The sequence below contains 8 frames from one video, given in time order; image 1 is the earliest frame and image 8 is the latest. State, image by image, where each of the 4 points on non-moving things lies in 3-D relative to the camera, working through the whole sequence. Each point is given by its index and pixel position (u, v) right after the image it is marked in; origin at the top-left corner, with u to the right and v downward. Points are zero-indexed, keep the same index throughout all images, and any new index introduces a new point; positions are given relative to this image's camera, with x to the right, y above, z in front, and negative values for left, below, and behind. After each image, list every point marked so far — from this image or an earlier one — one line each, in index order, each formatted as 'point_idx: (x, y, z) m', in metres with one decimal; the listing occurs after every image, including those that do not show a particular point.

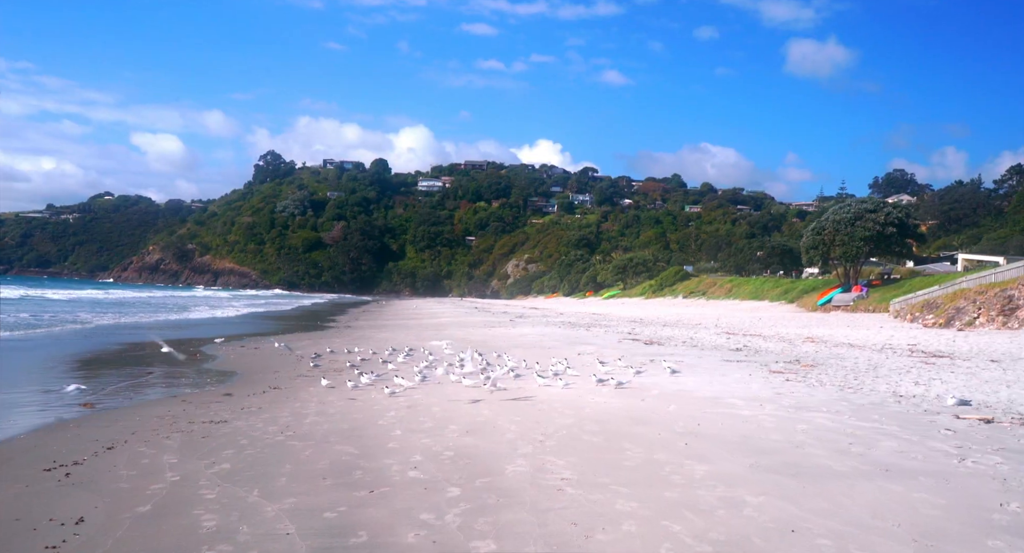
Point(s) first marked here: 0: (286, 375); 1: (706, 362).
0: (-4.2, -1.8, +15.7) m
1: (+3.5, -1.5, +15.4) m
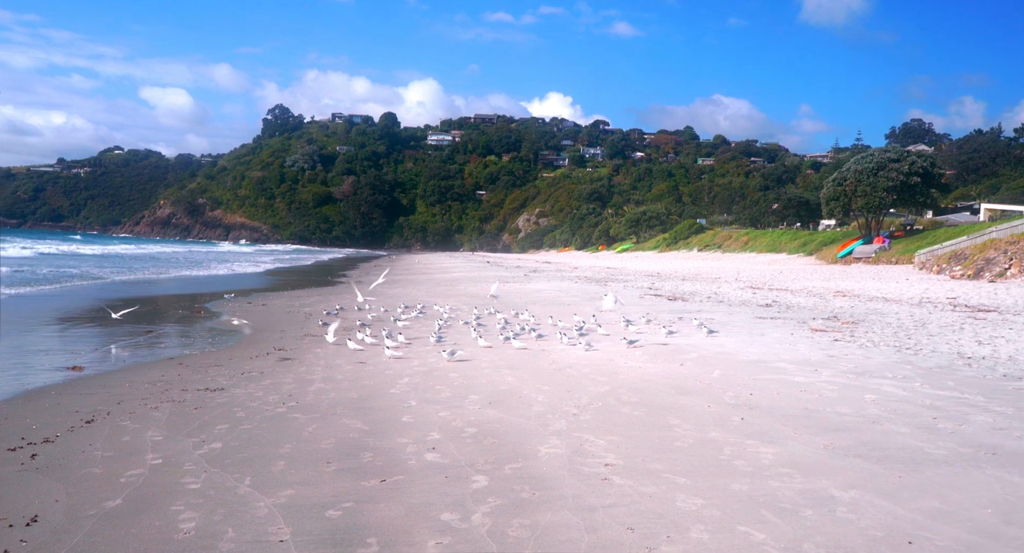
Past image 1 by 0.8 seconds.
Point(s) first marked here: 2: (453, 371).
0: (-3.9, -1.1, +14.8) m
1: (+3.8, -0.7, +14.4) m
2: (-0.7, -1.1, +9.7) m
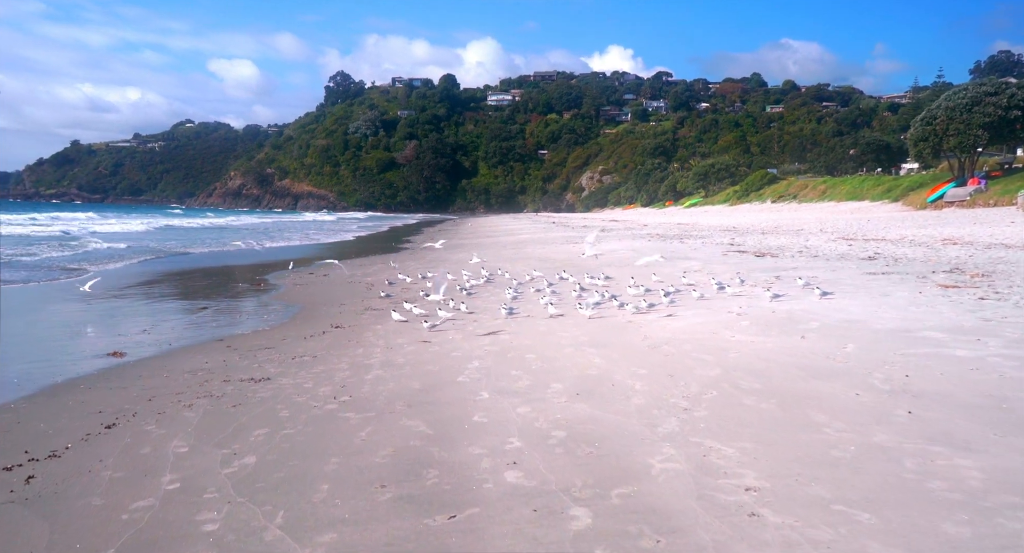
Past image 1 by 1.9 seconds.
0: (-2.6, -0.6, +13.7) m
1: (+5.0, 0.0, +12.8) m
2: (+0.2, -0.7, +8.4) m
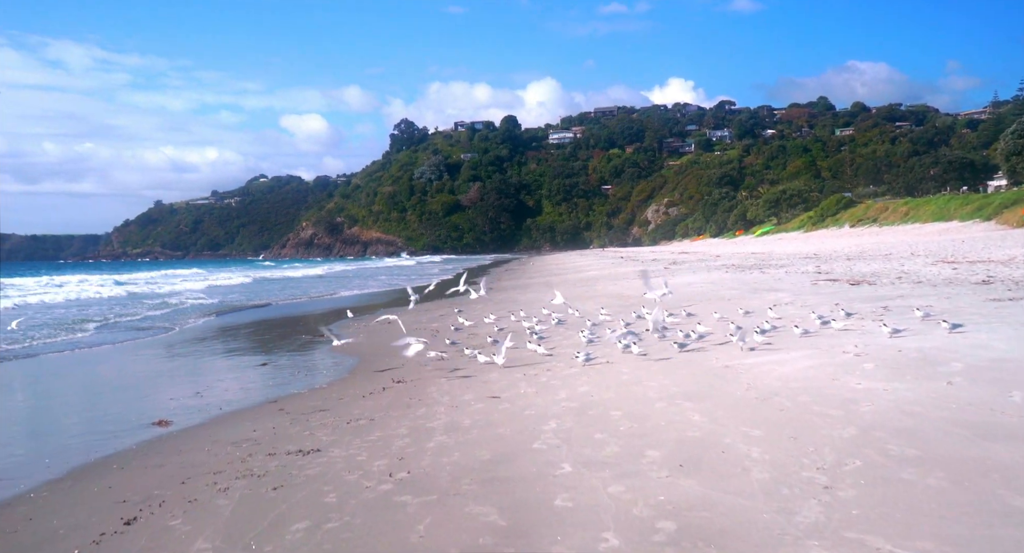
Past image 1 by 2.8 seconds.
0: (-1.5, -1.3, +12.8) m
1: (+6.0, -0.4, +11.3) m
2: (+0.9, -1.1, +7.3) m
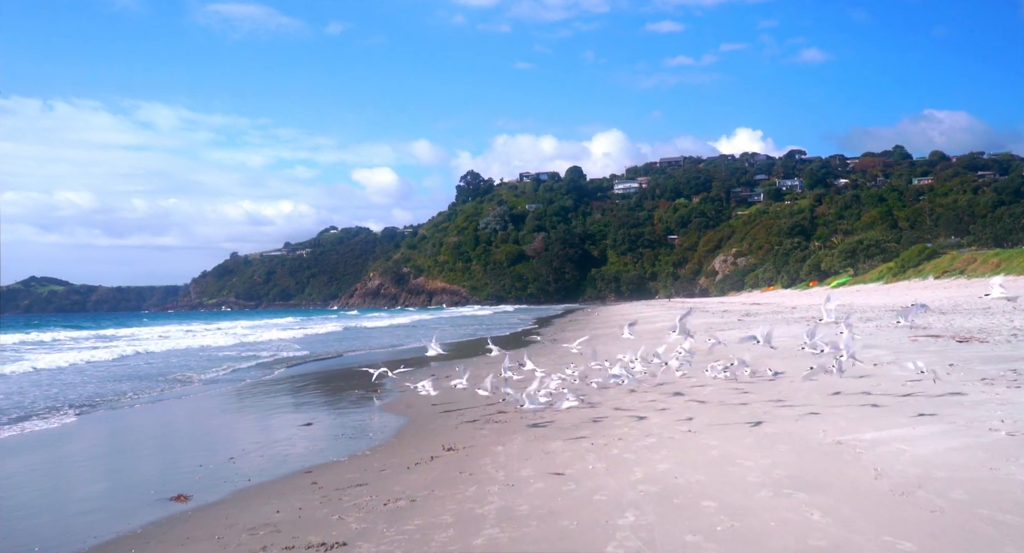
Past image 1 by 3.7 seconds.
0: (-0.6, -2.0, +11.6) m
1: (+6.7, -1.0, +9.5) m
2: (+1.3, -1.5, +5.9) m
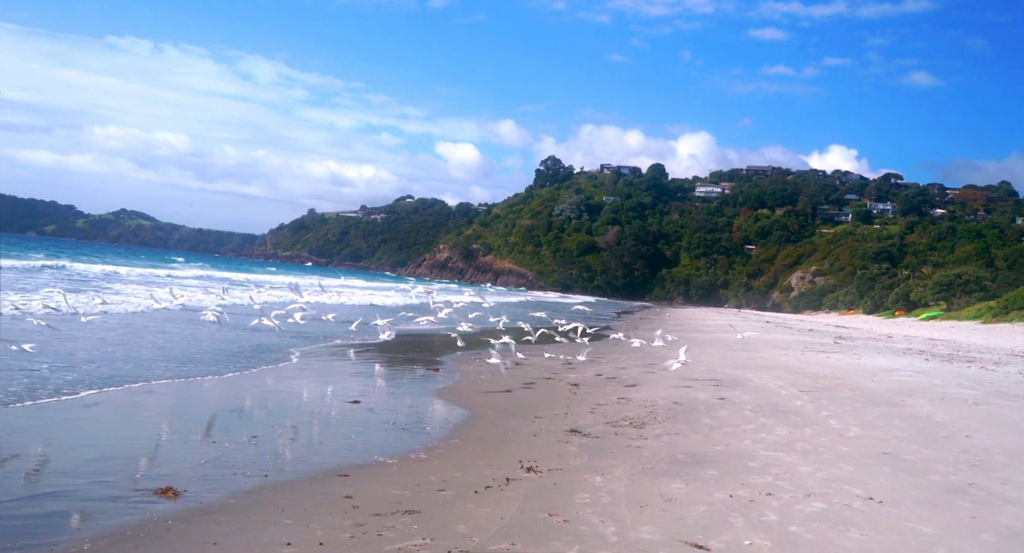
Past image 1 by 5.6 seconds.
0: (+0.4, -1.7, +9.2) m
1: (+7.6, -1.7, +6.6) m
2: (+1.9, -1.5, +3.4) m
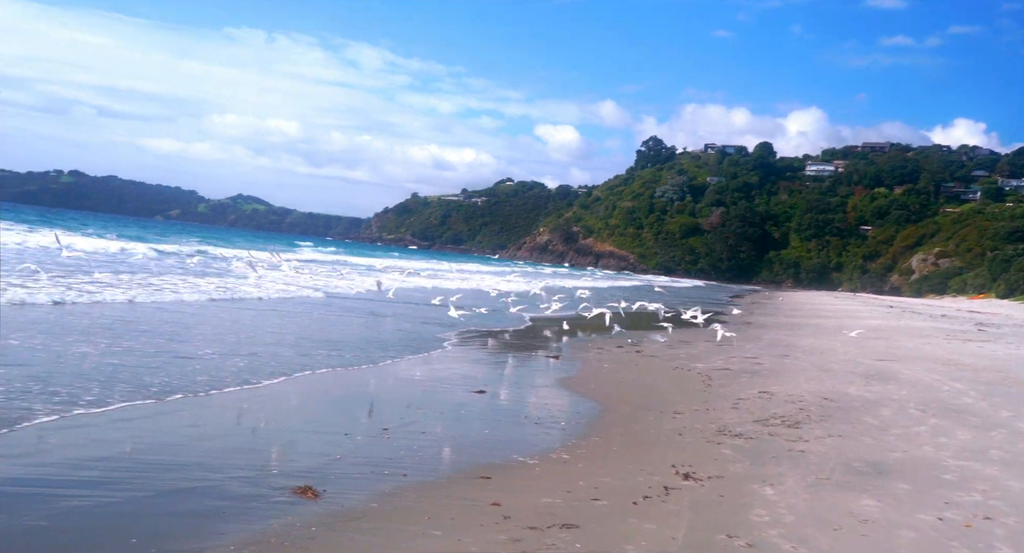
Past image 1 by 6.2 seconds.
0: (+1.8, -1.5, +8.4) m
1: (+8.7, -1.6, +5.0) m
2: (+2.7, -1.5, +2.5) m
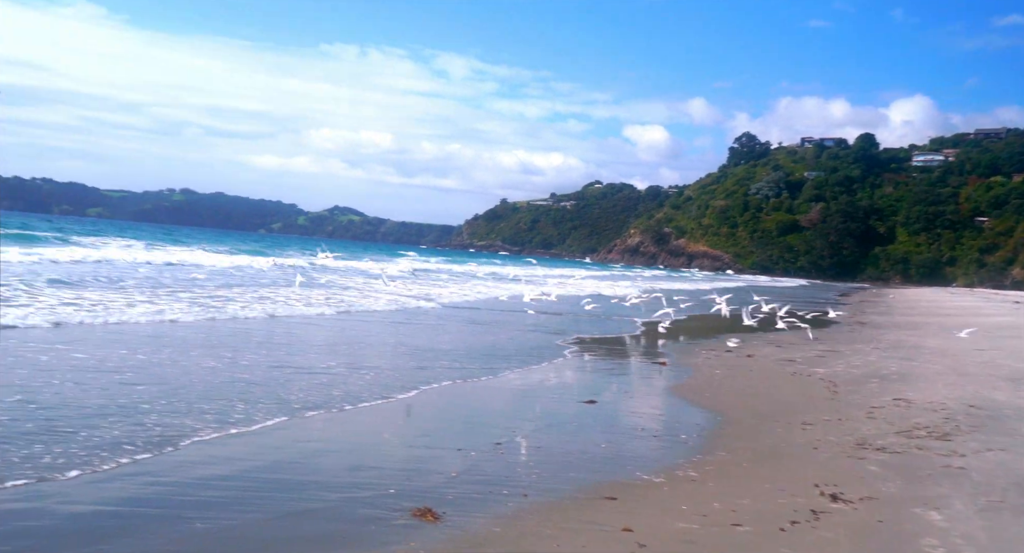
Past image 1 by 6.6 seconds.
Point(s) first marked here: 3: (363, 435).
0: (+2.9, -1.5, +7.7) m
1: (+9.4, -1.4, +3.5) m
2: (+3.1, -1.5, +1.7) m
3: (-1.3, -1.4, +7.7) m
